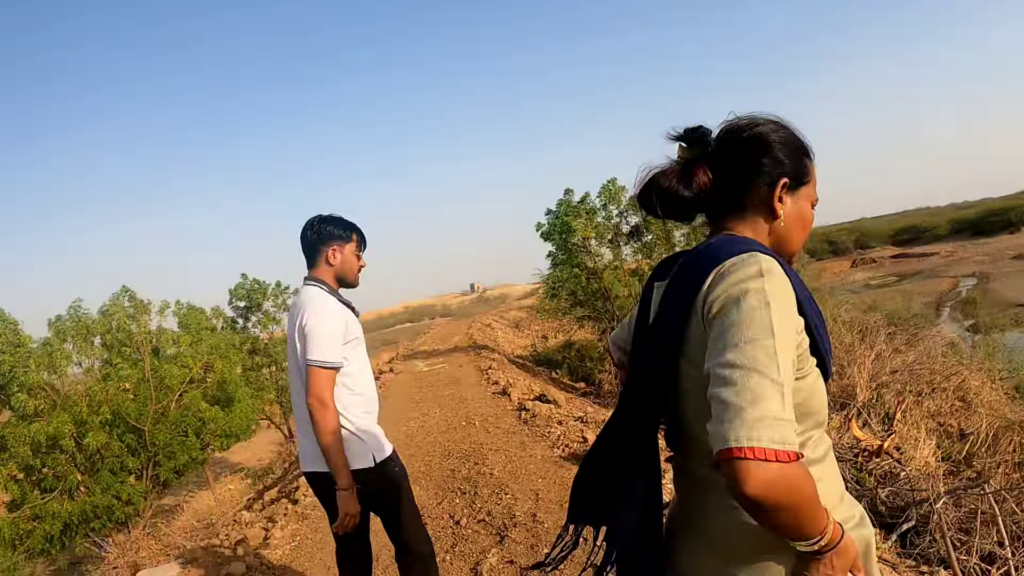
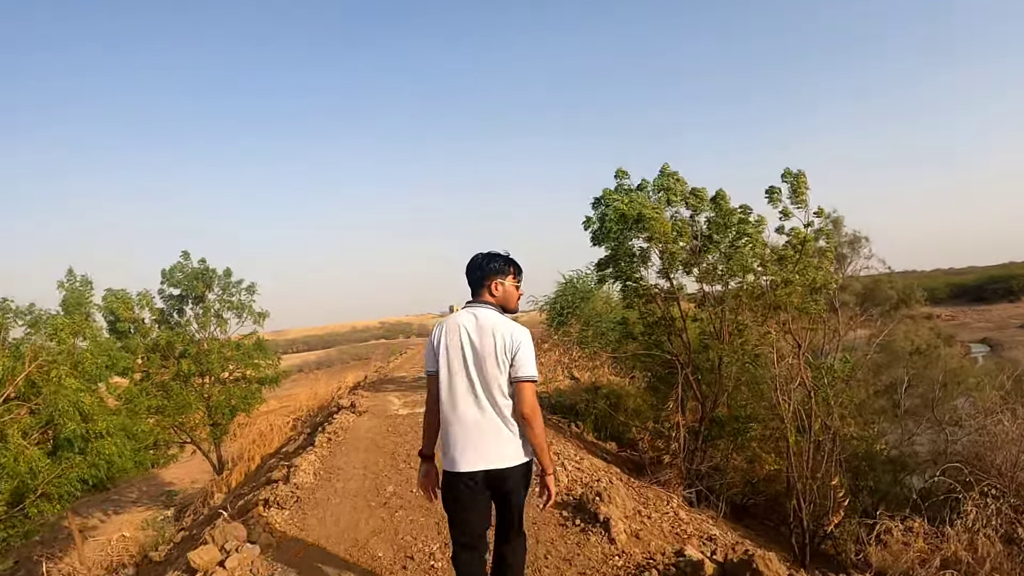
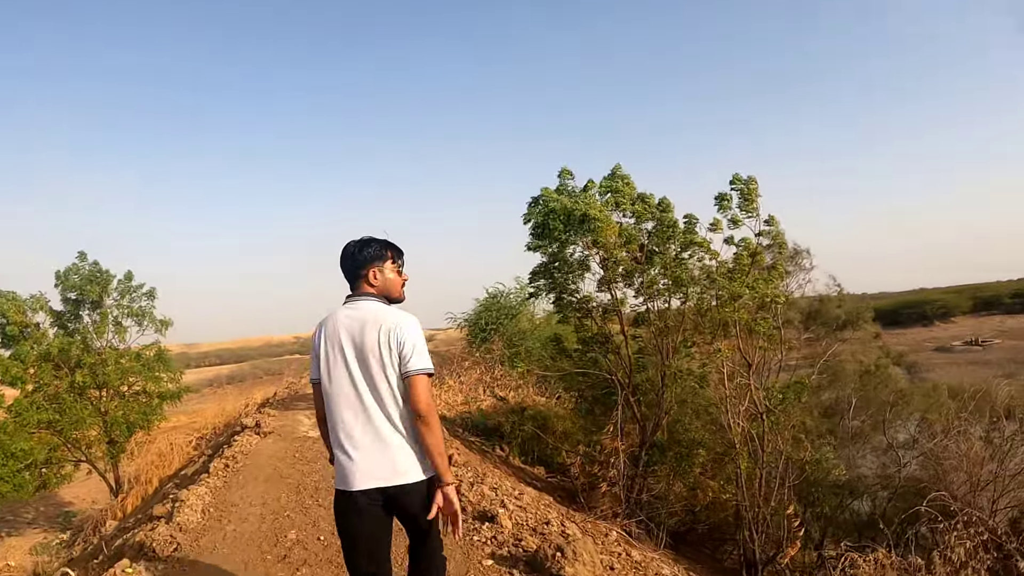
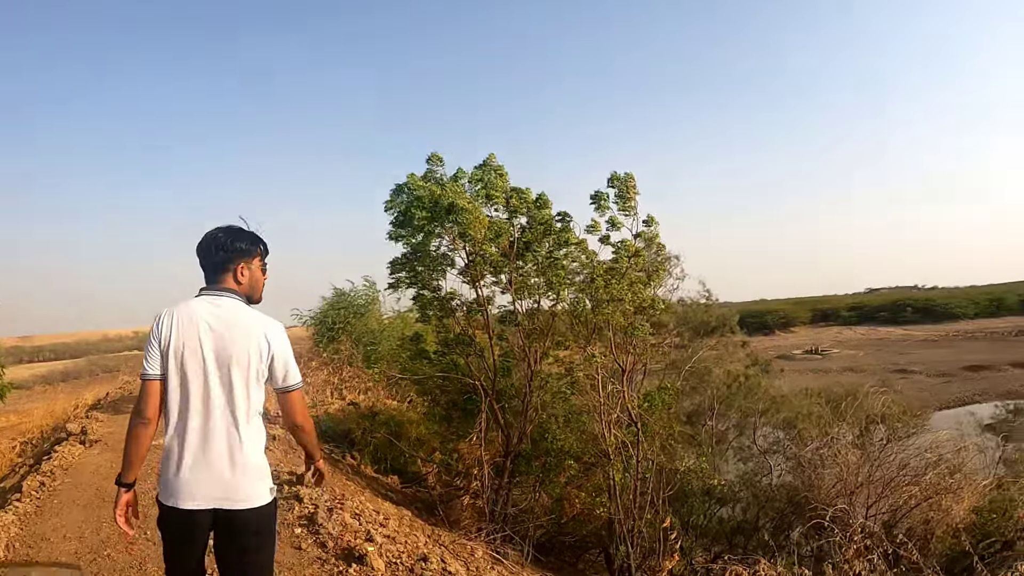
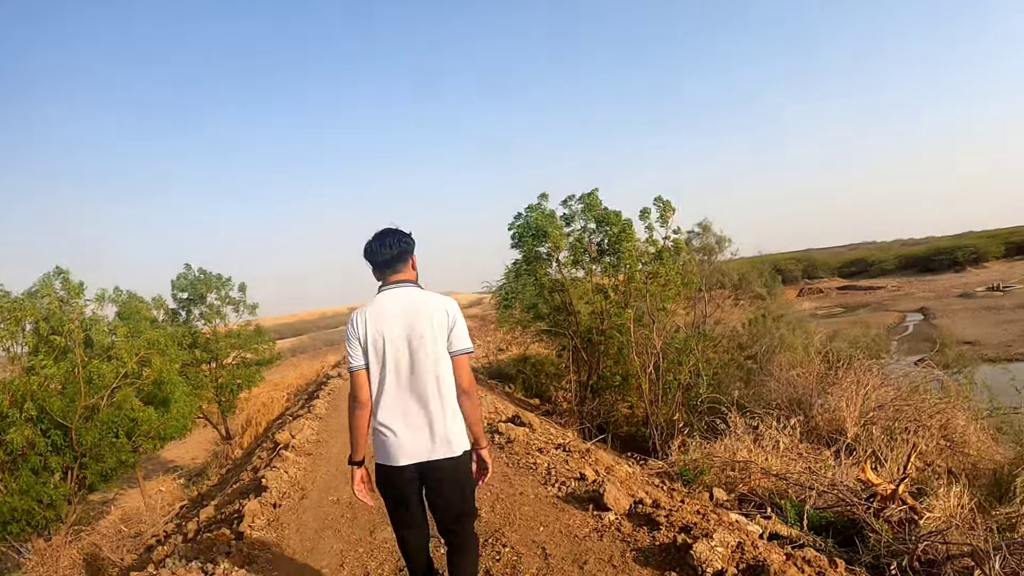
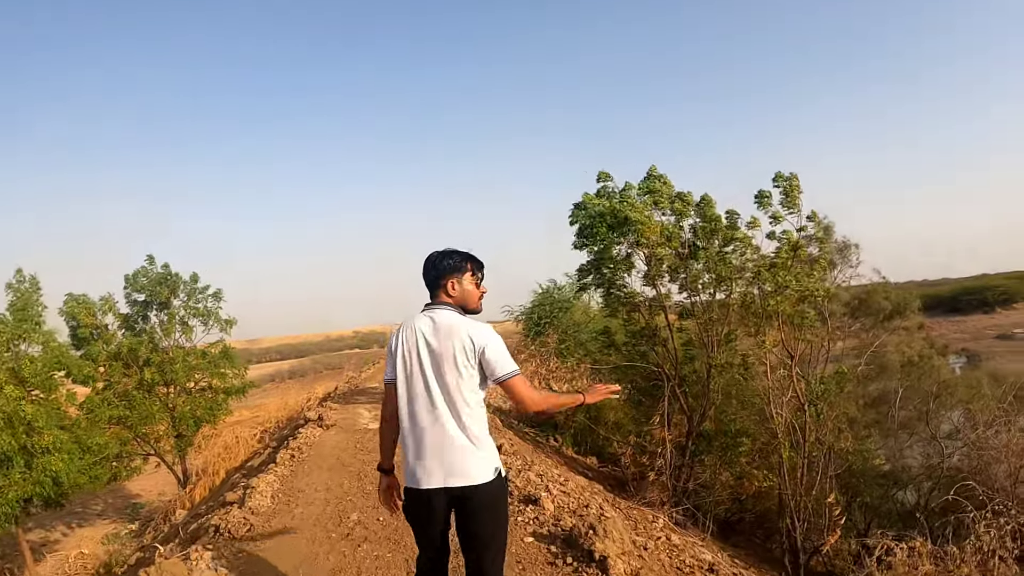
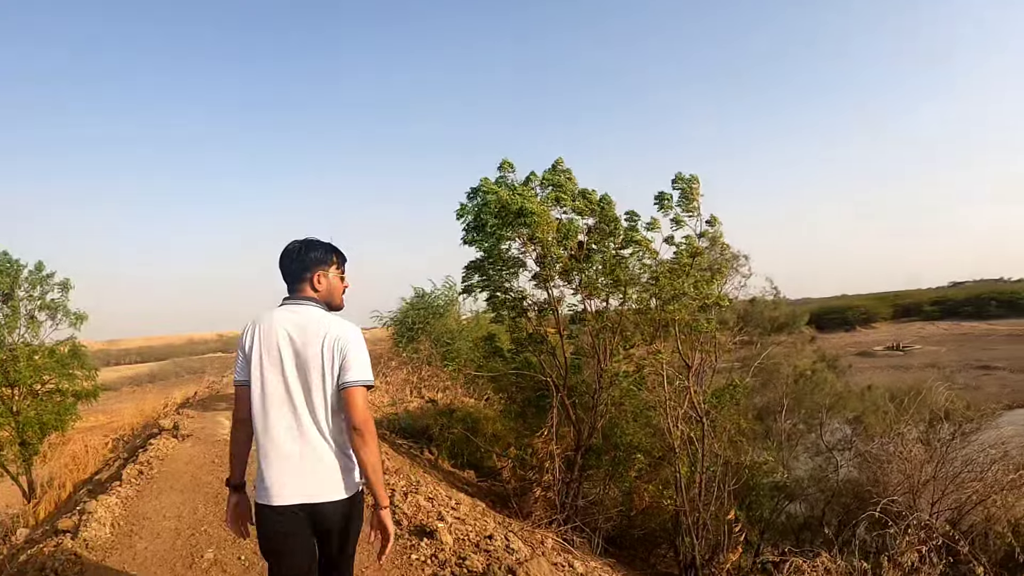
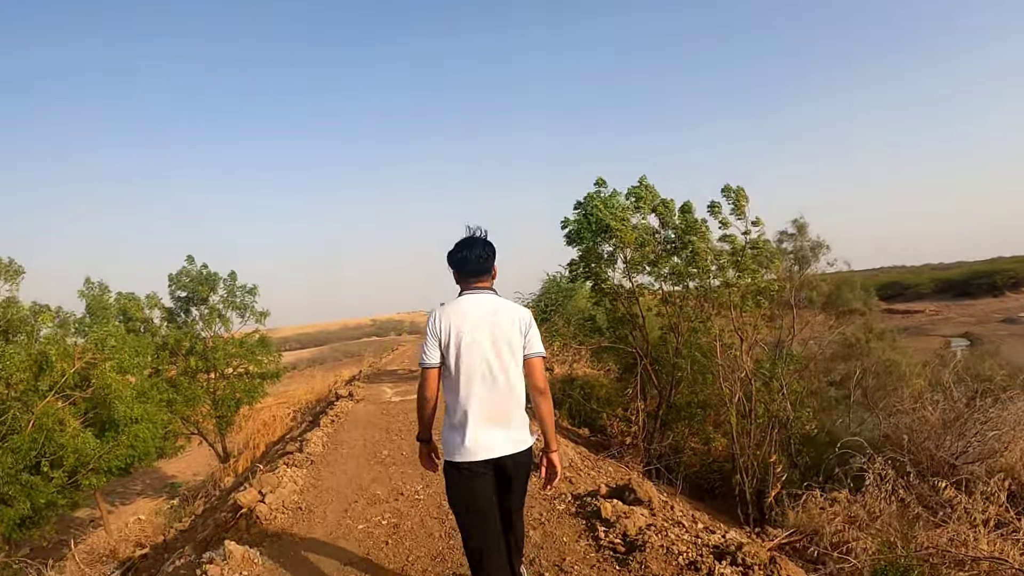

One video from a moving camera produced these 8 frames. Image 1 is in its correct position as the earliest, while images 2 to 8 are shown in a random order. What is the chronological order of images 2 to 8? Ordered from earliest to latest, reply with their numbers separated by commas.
5, 8, 2, 6, 3, 7, 4
